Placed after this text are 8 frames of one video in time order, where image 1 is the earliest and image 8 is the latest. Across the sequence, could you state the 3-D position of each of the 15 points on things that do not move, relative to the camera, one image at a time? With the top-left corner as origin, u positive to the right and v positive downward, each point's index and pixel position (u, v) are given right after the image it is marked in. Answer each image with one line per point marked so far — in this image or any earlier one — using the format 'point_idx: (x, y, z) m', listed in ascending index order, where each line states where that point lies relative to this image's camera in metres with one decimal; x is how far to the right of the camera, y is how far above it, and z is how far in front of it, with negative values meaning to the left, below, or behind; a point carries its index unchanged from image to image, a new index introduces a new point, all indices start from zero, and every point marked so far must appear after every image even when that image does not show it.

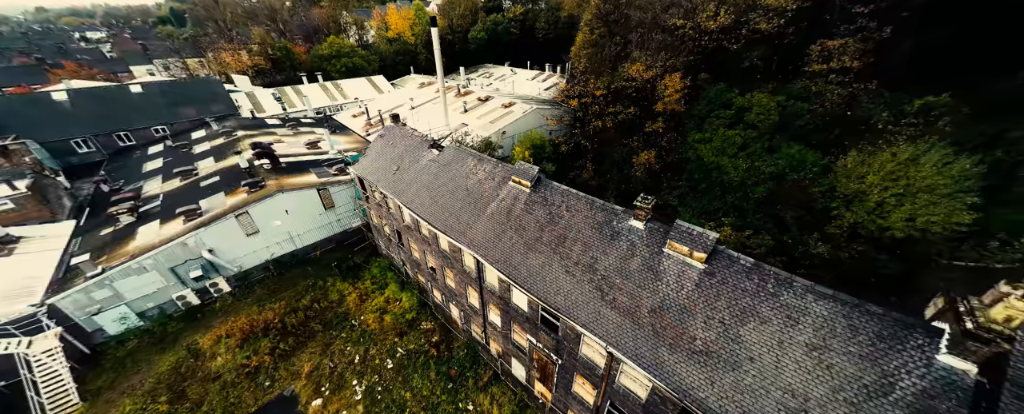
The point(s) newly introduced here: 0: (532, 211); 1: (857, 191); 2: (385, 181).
0: (+0.9, -0.2, +13.9) m
1: (+20.5, +0.9, +18.4) m
2: (-7.9, +1.6, +19.3) m
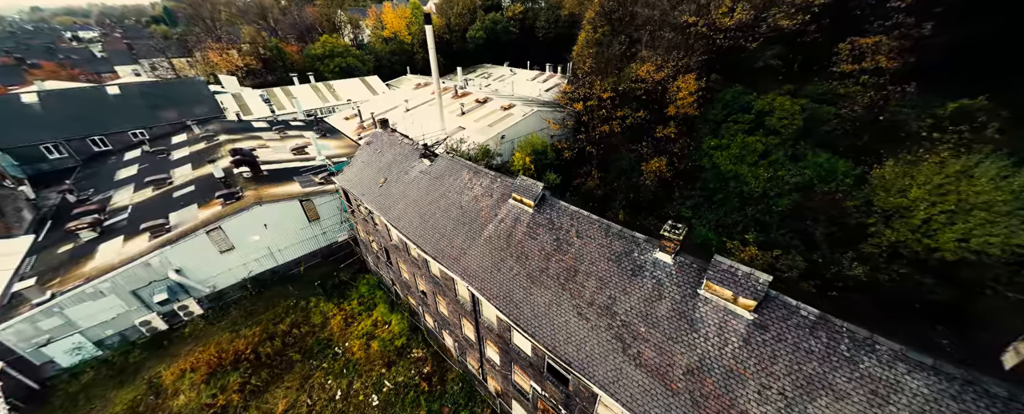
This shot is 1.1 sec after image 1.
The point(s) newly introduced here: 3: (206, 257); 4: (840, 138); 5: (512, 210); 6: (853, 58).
0: (+0.9, -1.1, +11.9) m
1: (+20.5, 0.0, +16.4) m
2: (-7.9, +0.7, +17.3) m
3: (-19.8, -3.2, +20.0) m
4: (+19.7, +4.4, +19.0) m
5: (0.0, -0.1, +13.0) m
6: (+19.7, +8.7, +18.1) m
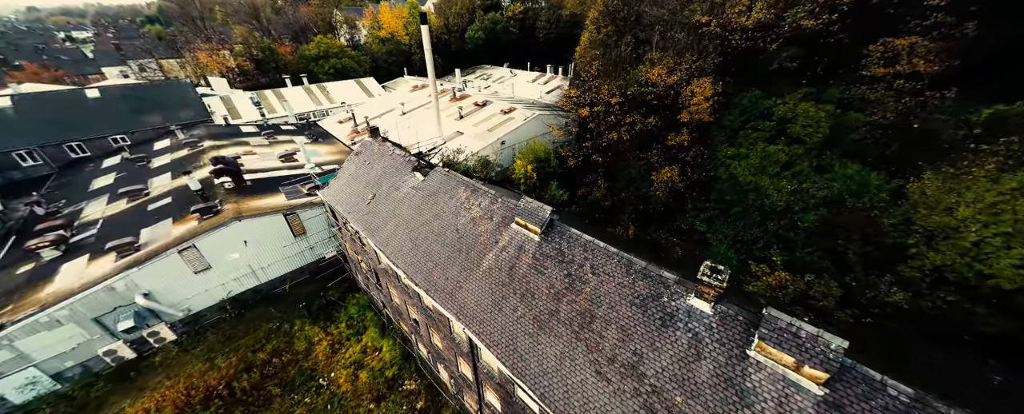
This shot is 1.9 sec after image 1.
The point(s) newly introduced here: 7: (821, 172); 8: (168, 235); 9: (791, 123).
0: (+1.0, -2.1, +10.2) m
1: (+20.6, -0.9, +14.8) m
2: (-7.8, -0.3, +15.6) m
3: (-19.7, -4.2, +18.3) m
4: (+19.8, +3.4, +17.3) m
5: (+0.1, -1.0, +11.3) m
6: (+19.8, +7.8, +16.5) m
7: (+18.5, +2.1, +18.6) m
8: (-21.1, -1.7, +19.0) m
9: (+17.6, +5.3, +19.5) m
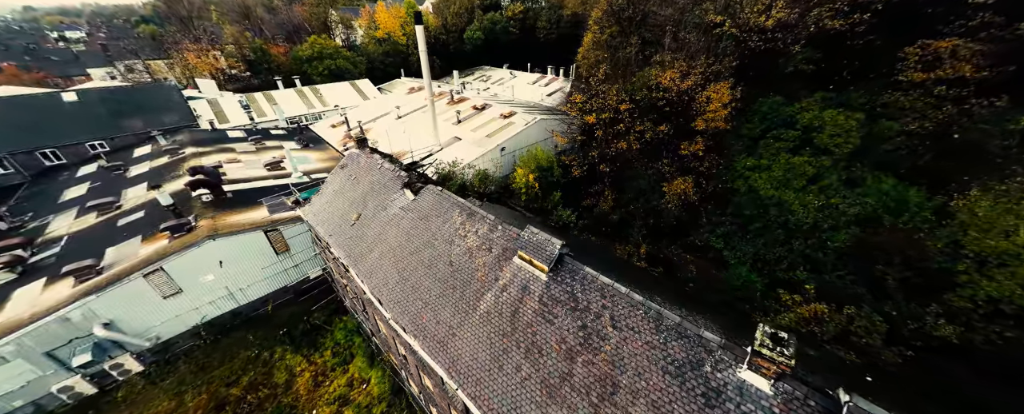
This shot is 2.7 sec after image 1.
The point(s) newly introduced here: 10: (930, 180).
0: (+1.1, -3.1, +8.5) m
1: (+20.7, -1.9, +13.1) m
2: (-7.8, -1.3, +13.9) m
3: (-19.7, -5.2, +16.6) m
4: (+19.9, +2.4, +15.6) m
5: (+0.2, -2.0, +9.6) m
6: (+19.9, +6.8, +14.8) m
7: (+18.5, +1.2, +16.9) m
8: (-21.1, -2.7, +17.3) m
9: (+17.7, +4.3, +17.8) m
10: (+20.1, +1.3, +14.9) m
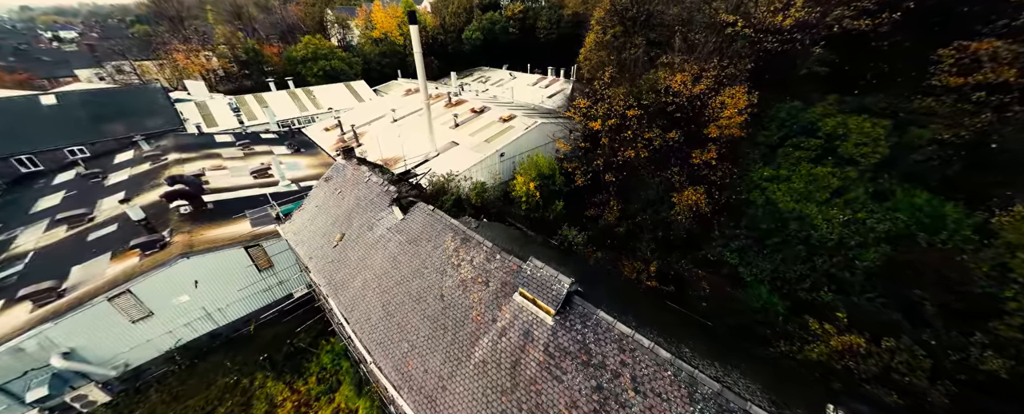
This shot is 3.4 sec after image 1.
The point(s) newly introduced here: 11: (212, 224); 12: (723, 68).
0: (+1.1, -3.9, +7.1) m
1: (+20.7, -2.7, +11.8) m
2: (-7.8, -2.1, +12.5) m
3: (-19.7, -6.0, +15.2) m
4: (+19.9, +1.7, +14.3) m
5: (+0.2, -2.8, +8.3) m
6: (+19.9, +6.0, +13.5) m
7: (+18.5, +0.4, +15.6) m
8: (-21.1, -3.5, +15.9) m
9: (+17.6, +3.5, +16.5) m
10: (+20.1, +0.5, +13.6) m
11: (-18.5, -1.1, +19.0) m
12: (+13.2, +8.7, +19.4) m
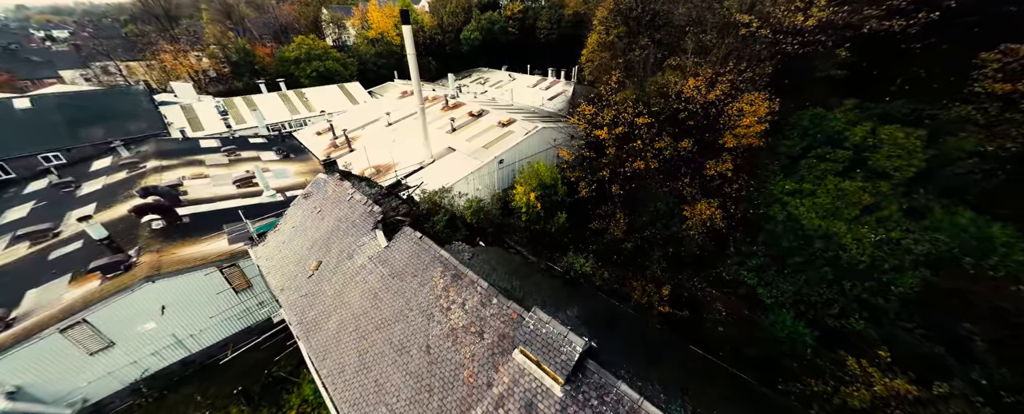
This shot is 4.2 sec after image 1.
0: (+1.1, -4.8, +5.6) m
1: (+20.7, -3.6, +10.3) m
2: (-7.8, -3.0, +11.0) m
3: (-19.7, -6.9, +13.6) m
4: (+19.8, +0.8, +12.8) m
5: (+0.1, -3.7, +6.8) m
6: (+19.8, +5.1, +12.0) m
7: (+18.5, -0.5, +14.1) m
8: (-21.1, -4.4, +14.3) m
9: (+17.6, +2.6, +15.0) m
10: (+20.1, -0.4, +12.1) m
11: (-18.5, -2.0, +17.5) m
12: (+13.1, +7.8, +17.9) m
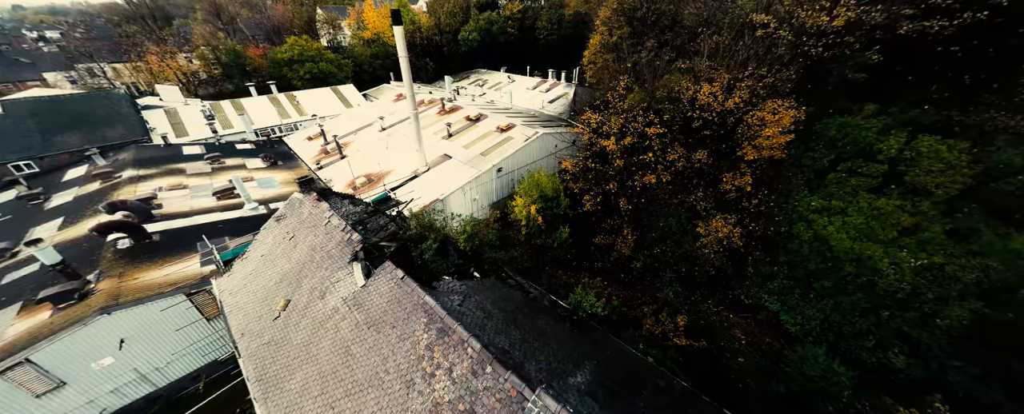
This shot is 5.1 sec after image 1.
0: (+1.1, -5.7, +4.1) m
1: (+20.6, -4.5, +8.8) m
2: (-7.8, -3.9, +9.4) m
3: (-19.7, -7.9, +12.0) m
4: (+19.8, -0.2, +11.3) m
5: (+0.1, -4.7, +5.2) m
6: (+19.8, +4.2, +10.5) m
7: (+18.4, -1.4, +12.6) m
8: (-21.1, -5.4, +12.7) m
9: (+17.6, +1.7, +13.5) m
10: (+20.1, -1.3, +10.6) m
11: (-18.6, -2.9, +15.9) m
12: (+13.1, +6.9, +16.4) m
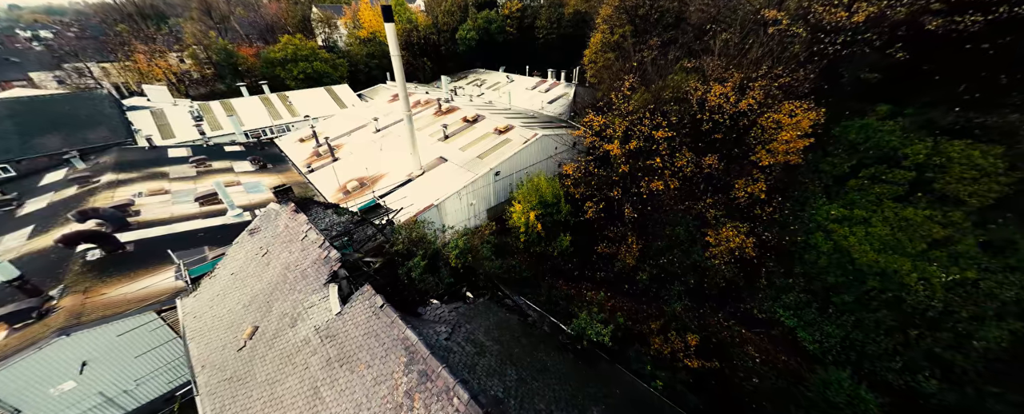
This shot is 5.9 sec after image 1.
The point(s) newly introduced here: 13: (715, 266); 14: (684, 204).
0: (+1.0, -6.1, +3.0) m
1: (+20.5, -4.9, +7.8) m
2: (-7.9, -4.4, +8.3) m
3: (-19.9, -8.3, +10.9) m
4: (+19.7, -0.6, +10.3) m
5: (0.0, -5.1, +4.1) m
6: (+19.7, +3.8, +9.4) m
7: (+18.3, -1.9, +11.5) m
8: (-21.3, -5.8, +11.6) m
9: (+17.4, +1.3, +12.4) m
10: (+19.9, -1.7, +9.5) m
11: (-18.7, -3.4, +14.8) m
12: (+12.9, +6.4, +15.3) m
13: (+10.8, -3.0, +16.9) m
14: (+9.8, +0.1, +17.5) m
